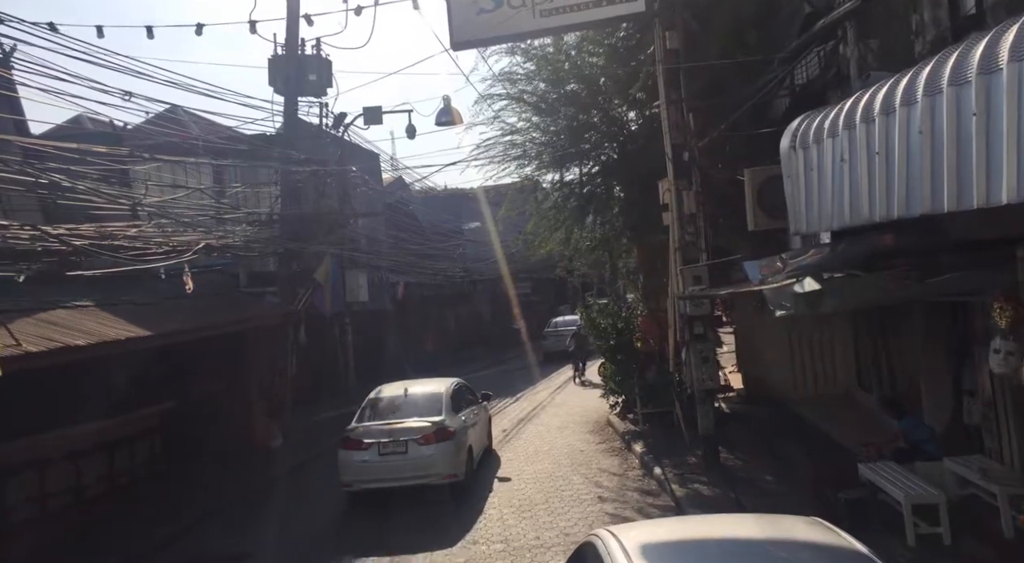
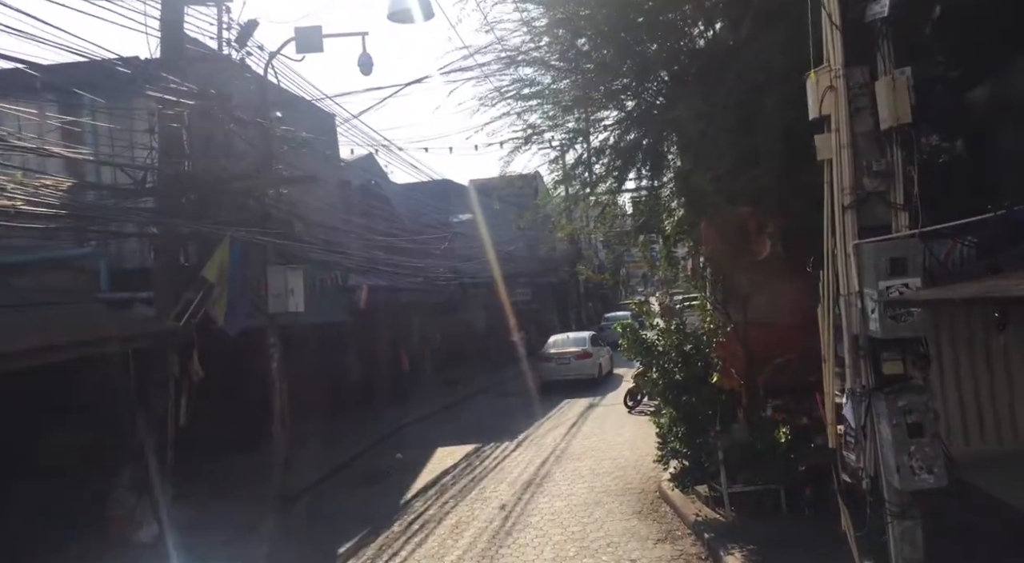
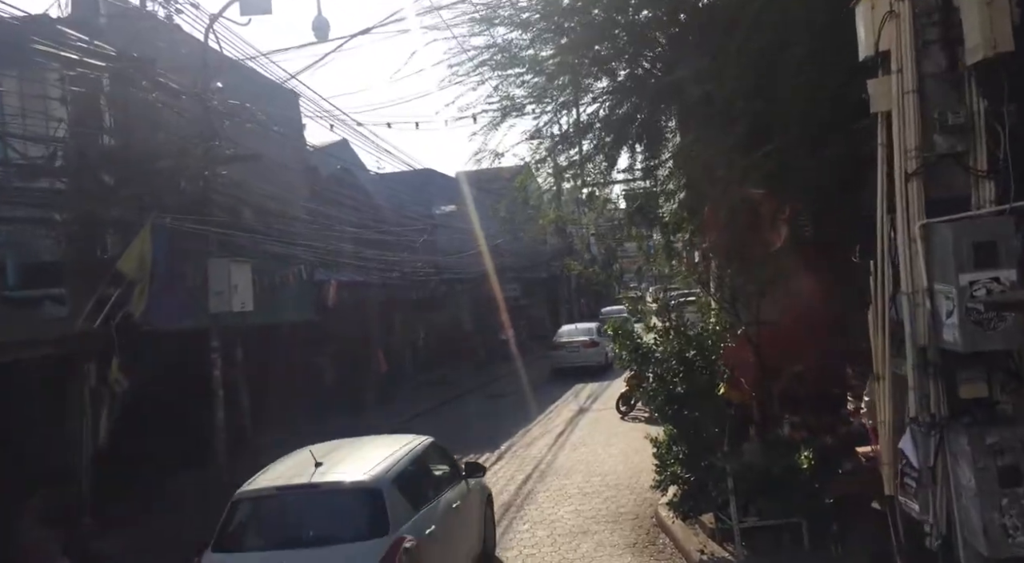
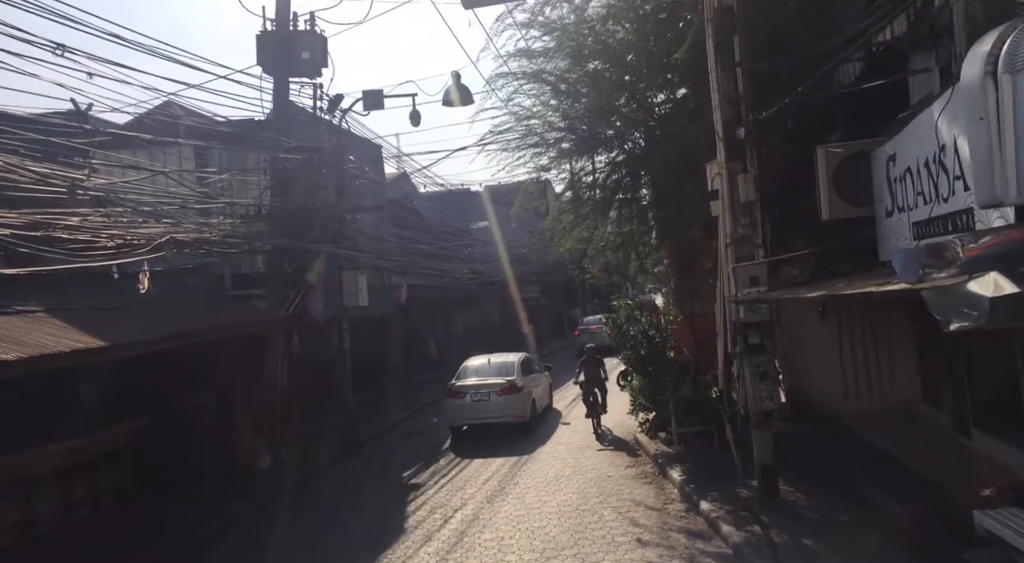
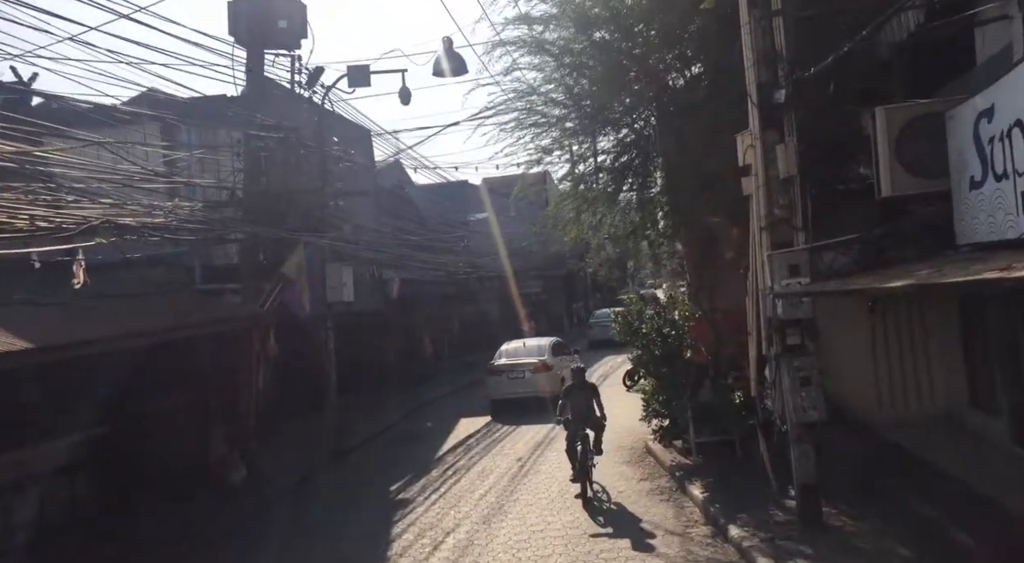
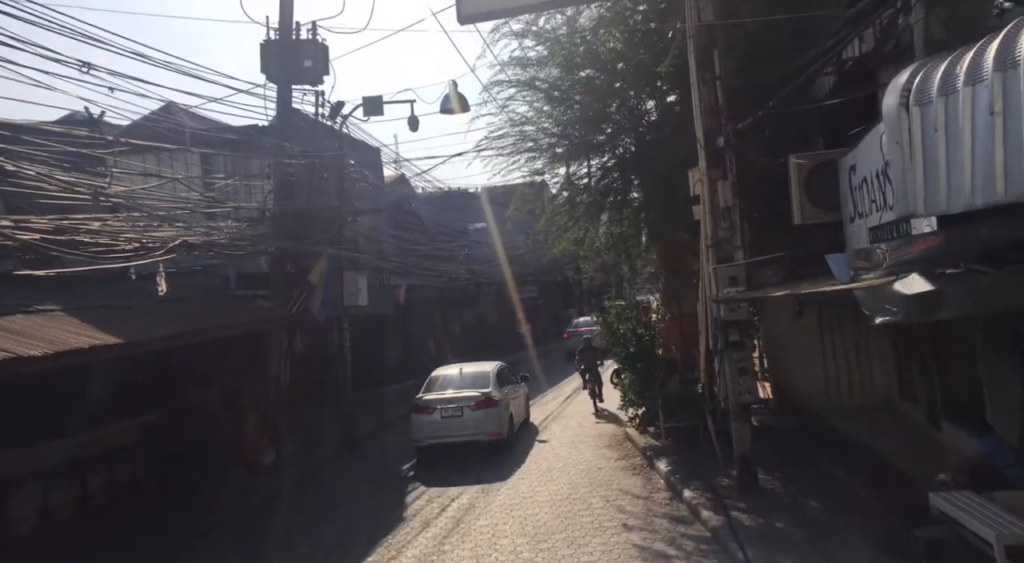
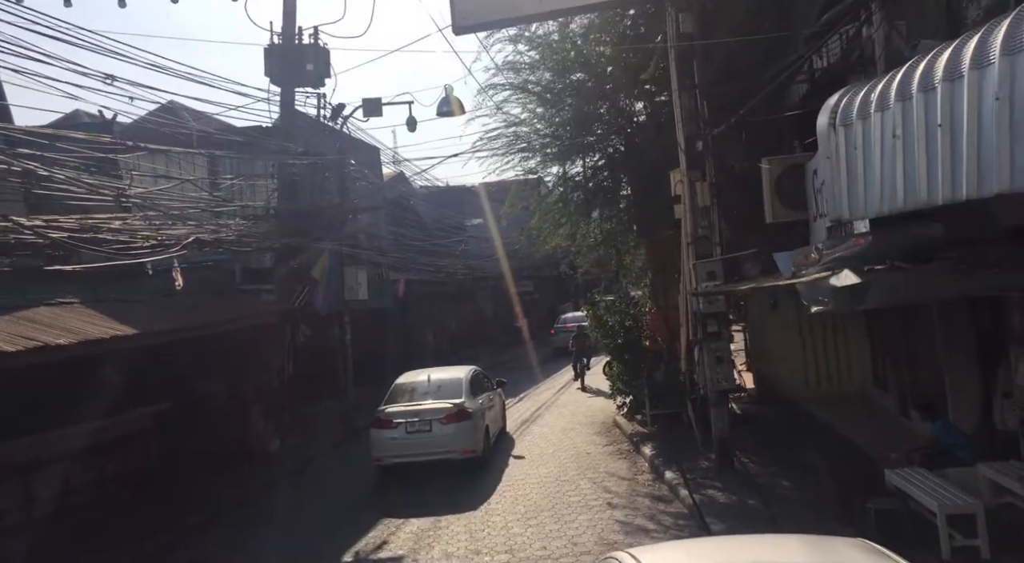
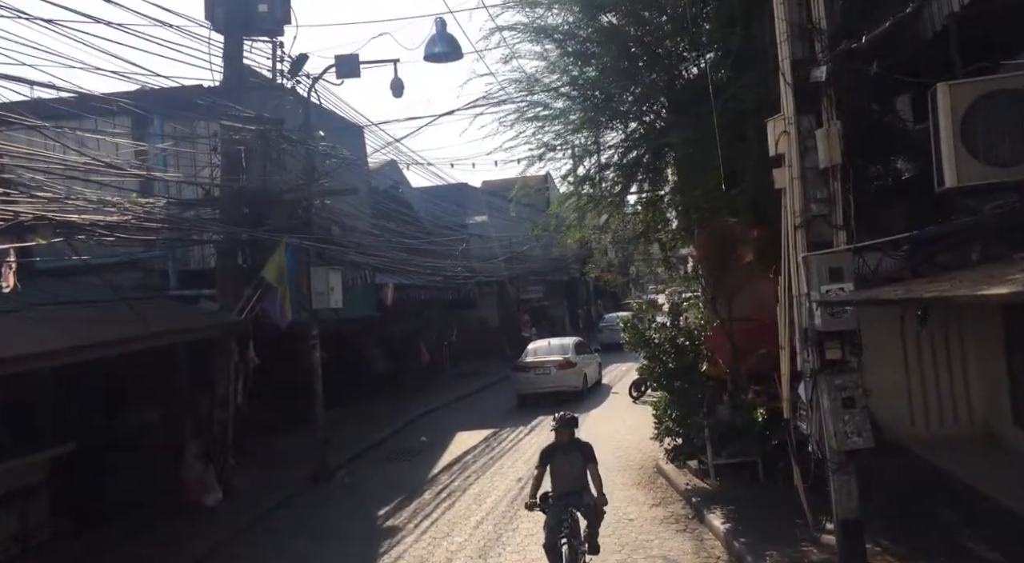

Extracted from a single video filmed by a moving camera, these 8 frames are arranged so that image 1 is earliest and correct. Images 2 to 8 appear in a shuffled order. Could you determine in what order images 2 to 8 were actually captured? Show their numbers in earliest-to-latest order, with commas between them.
7, 6, 4, 5, 8, 2, 3
